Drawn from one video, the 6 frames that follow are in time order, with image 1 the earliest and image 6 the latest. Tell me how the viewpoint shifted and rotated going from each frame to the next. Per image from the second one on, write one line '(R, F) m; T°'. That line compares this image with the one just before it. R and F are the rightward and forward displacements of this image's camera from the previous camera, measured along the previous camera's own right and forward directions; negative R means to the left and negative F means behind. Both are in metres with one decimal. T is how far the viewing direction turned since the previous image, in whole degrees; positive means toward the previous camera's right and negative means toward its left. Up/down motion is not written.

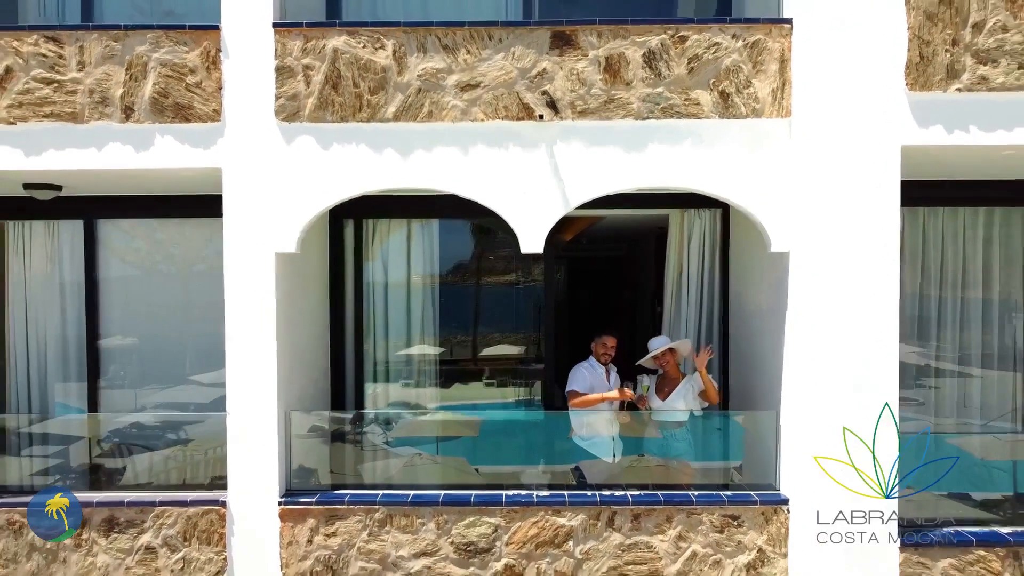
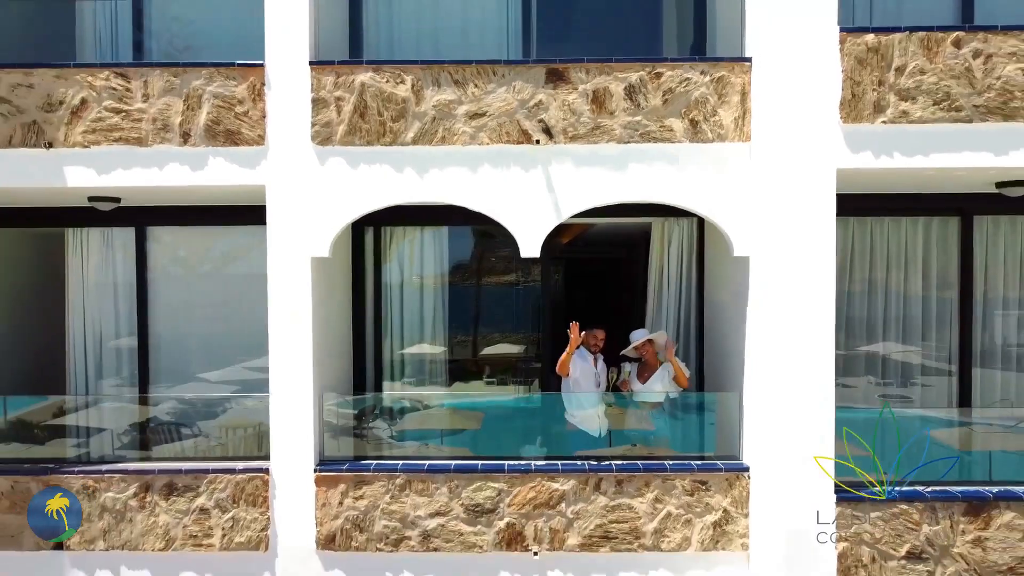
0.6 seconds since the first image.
(0.0, -0.8) m; 0°
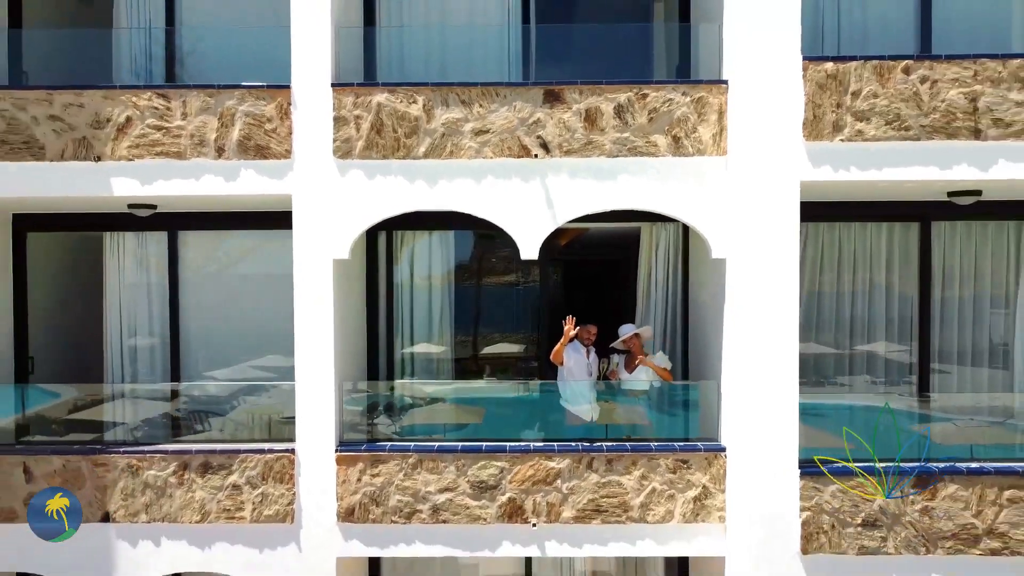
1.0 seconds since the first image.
(0.0, -0.6) m; 0°
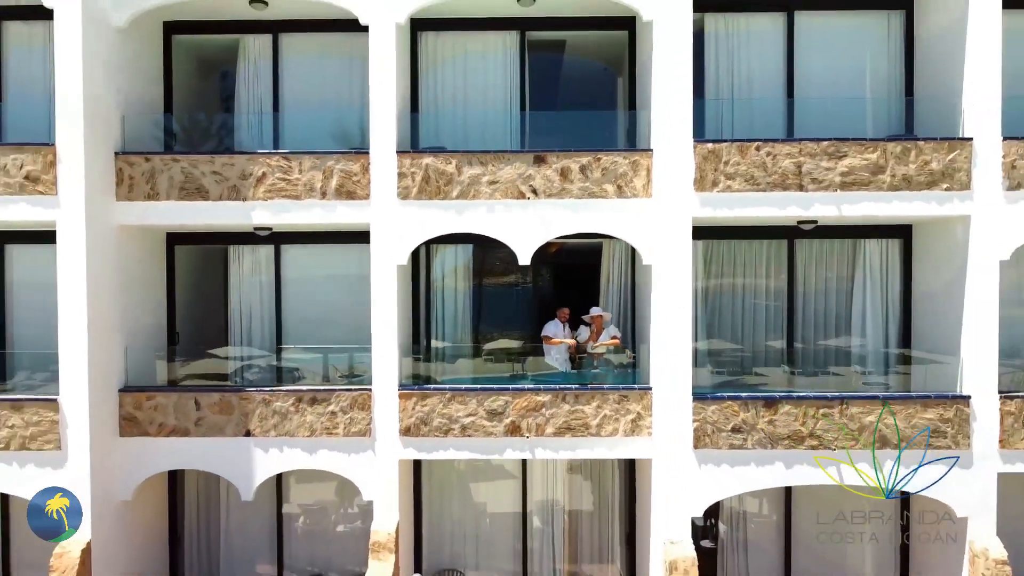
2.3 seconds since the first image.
(0.0, -3.3) m; 0°
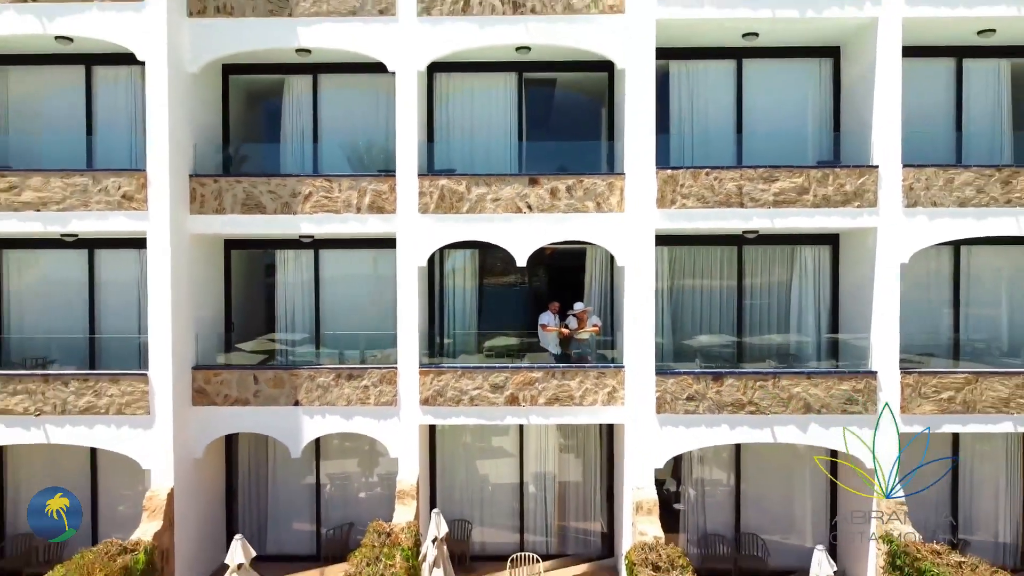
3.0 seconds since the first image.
(0.0, -2.2) m; 0°
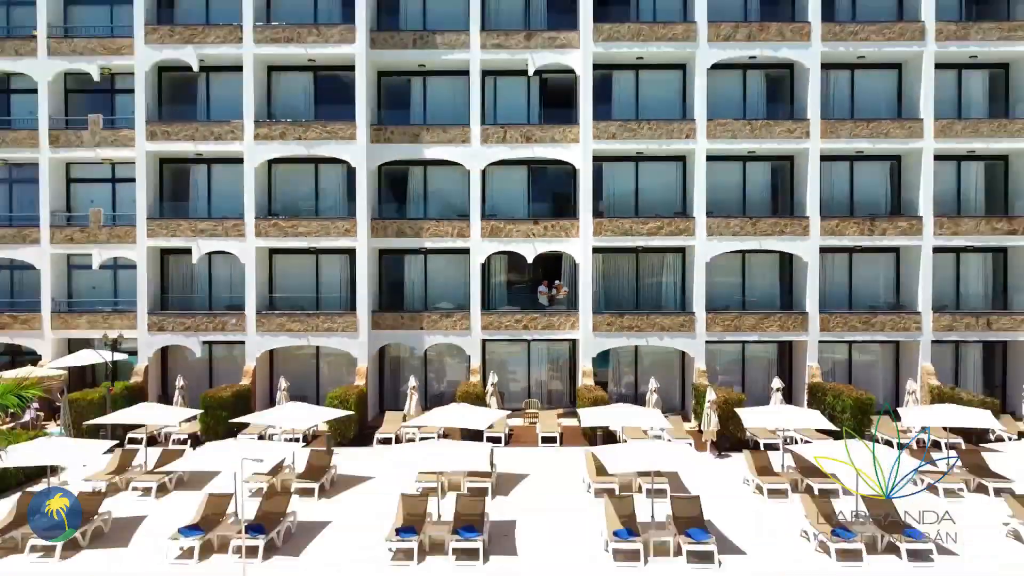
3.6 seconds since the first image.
(-0.9, -12.5) m; 0°
